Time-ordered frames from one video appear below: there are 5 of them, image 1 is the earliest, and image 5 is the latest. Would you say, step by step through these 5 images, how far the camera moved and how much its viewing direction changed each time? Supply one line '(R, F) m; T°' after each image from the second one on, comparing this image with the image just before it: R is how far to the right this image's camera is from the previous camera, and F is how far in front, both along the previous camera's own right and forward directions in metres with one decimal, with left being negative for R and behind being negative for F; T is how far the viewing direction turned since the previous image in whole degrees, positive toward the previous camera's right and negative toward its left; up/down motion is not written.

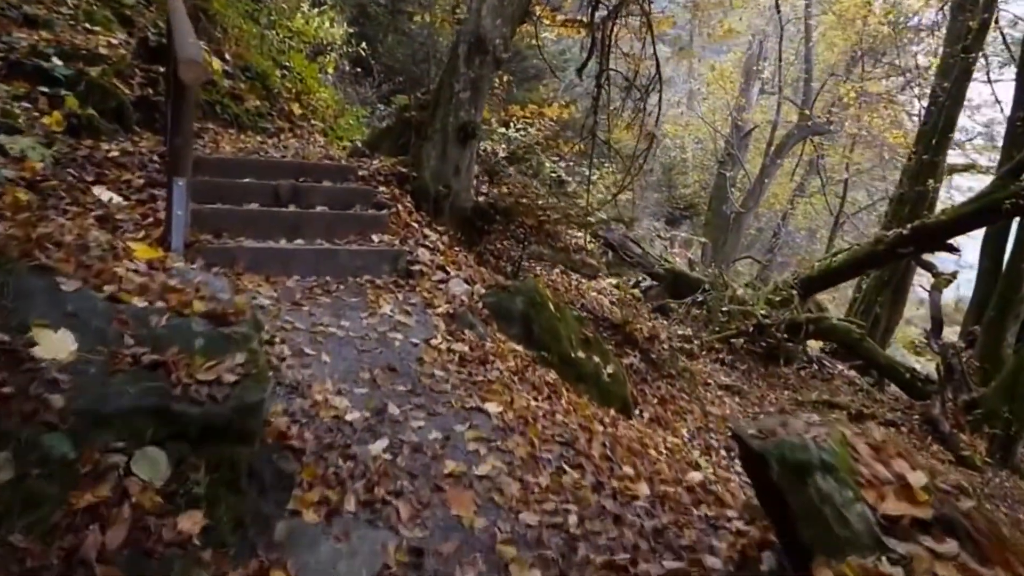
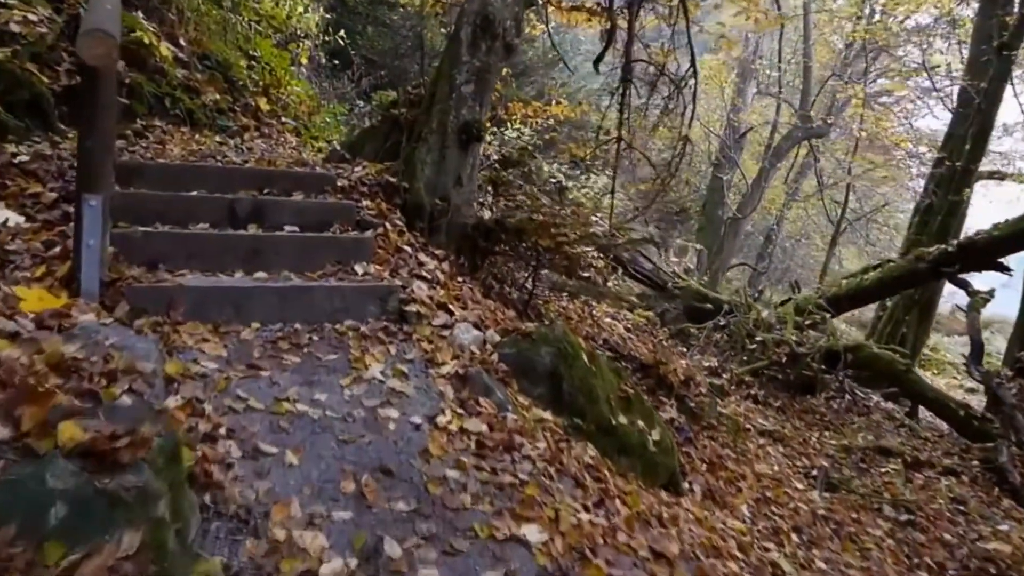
(-0.3, +1.2) m; +2°
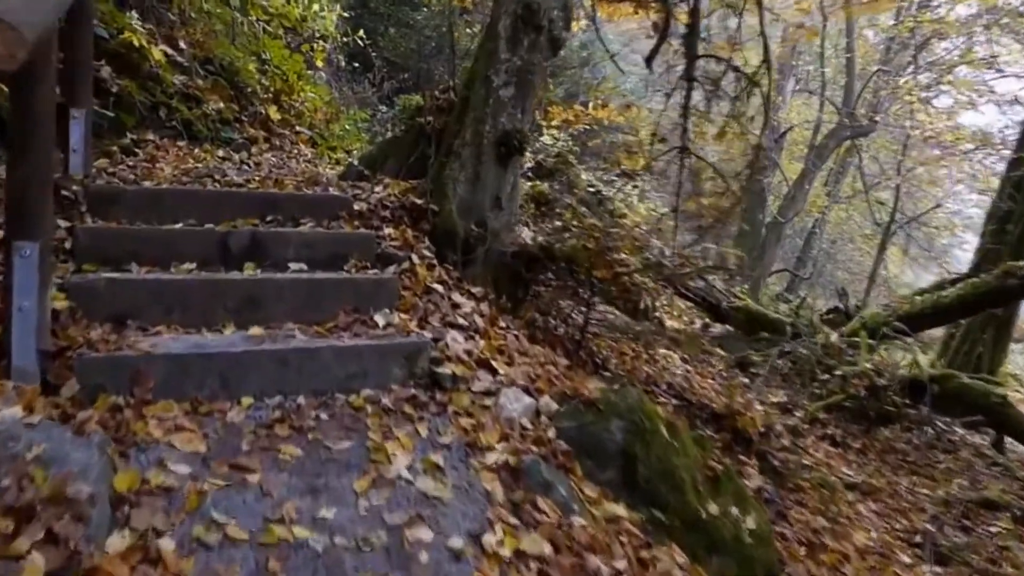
(-0.2, +0.9) m; -2°
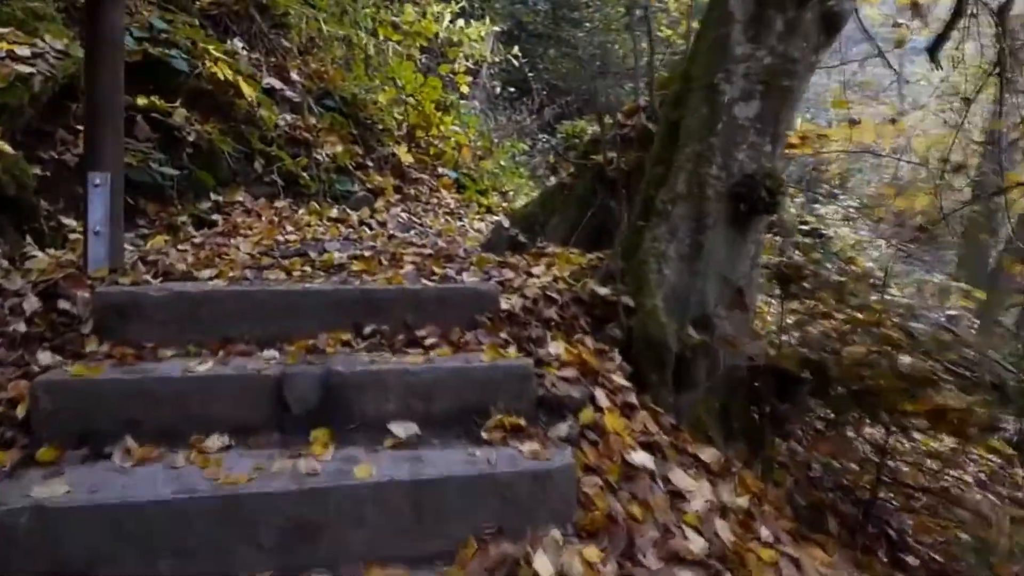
(-0.3, +1.8) m; -12°
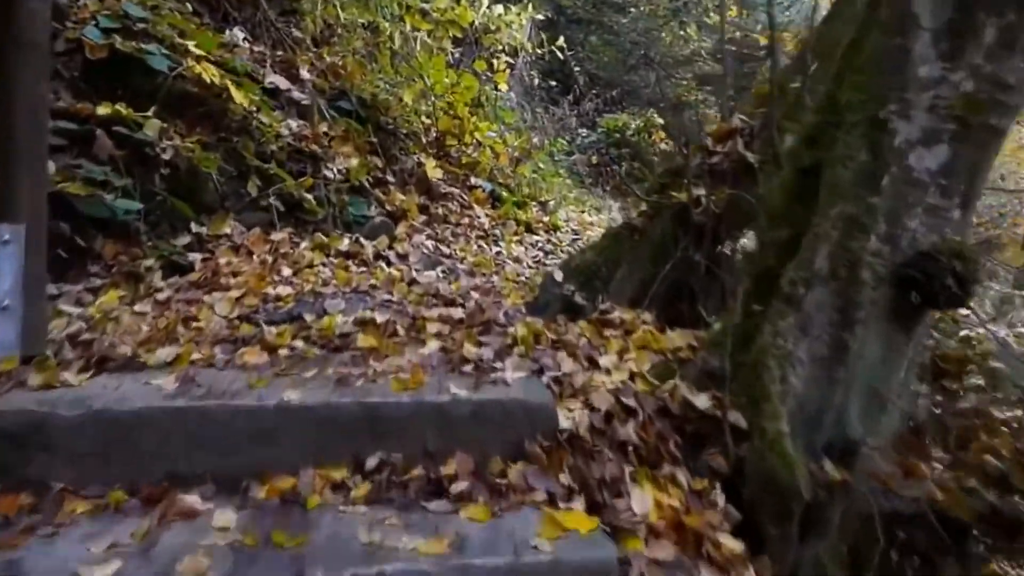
(-0.1, +0.9) m; -2°
